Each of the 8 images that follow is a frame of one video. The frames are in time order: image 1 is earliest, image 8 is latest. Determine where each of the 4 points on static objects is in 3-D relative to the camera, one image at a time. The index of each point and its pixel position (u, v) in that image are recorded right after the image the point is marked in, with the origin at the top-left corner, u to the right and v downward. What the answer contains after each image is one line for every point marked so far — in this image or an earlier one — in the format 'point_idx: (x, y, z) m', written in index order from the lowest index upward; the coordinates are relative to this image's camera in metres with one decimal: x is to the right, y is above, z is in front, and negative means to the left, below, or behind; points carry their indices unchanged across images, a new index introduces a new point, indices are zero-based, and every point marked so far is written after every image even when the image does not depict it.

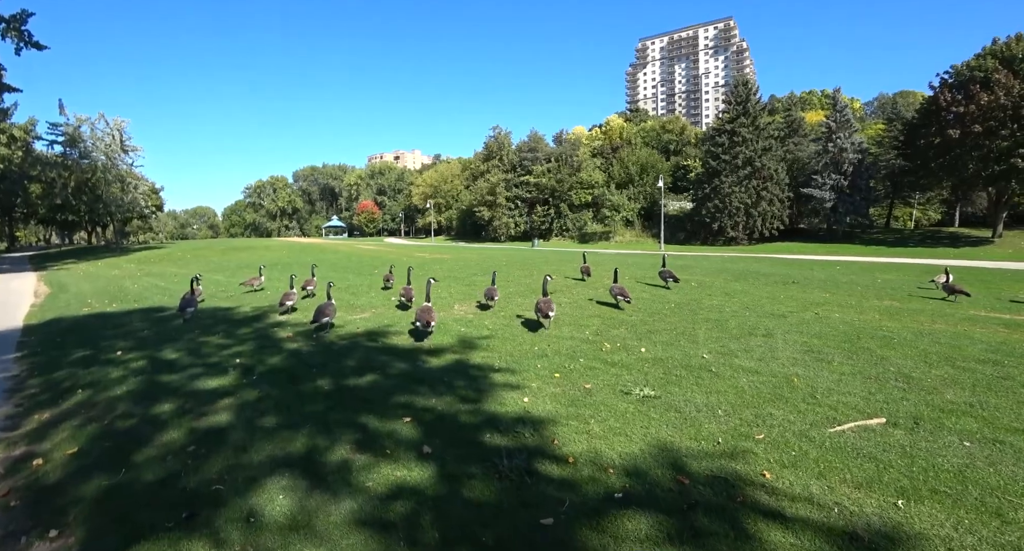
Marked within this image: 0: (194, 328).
0: (-8.7, -1.5, +14.9) m
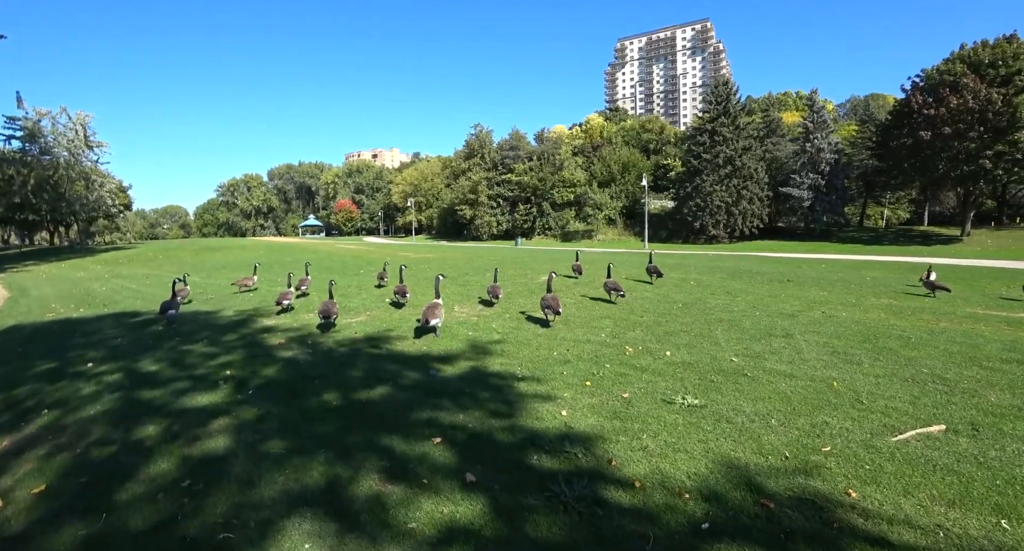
0: (-8.4, -1.6, +13.5) m
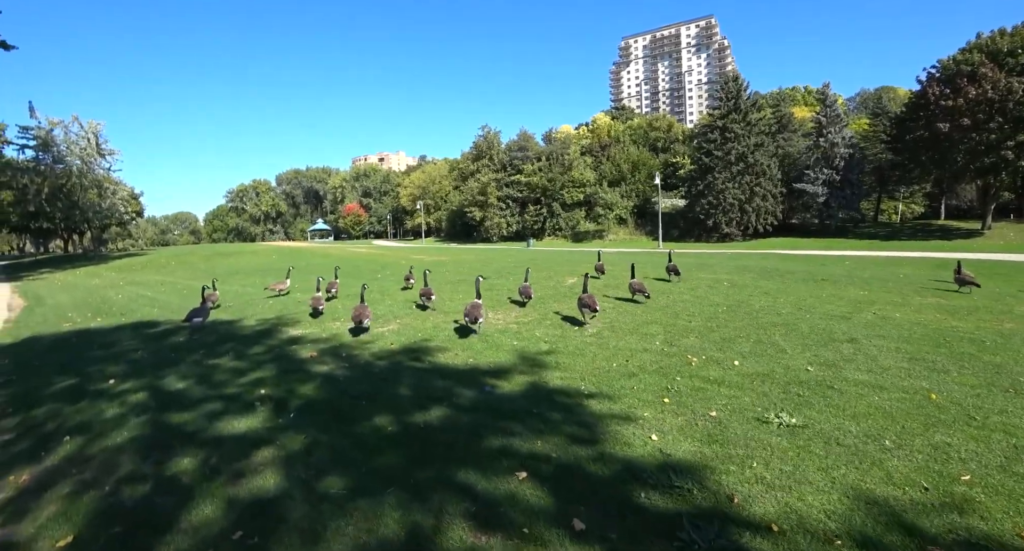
0: (-7.3, -1.8, +12.5) m
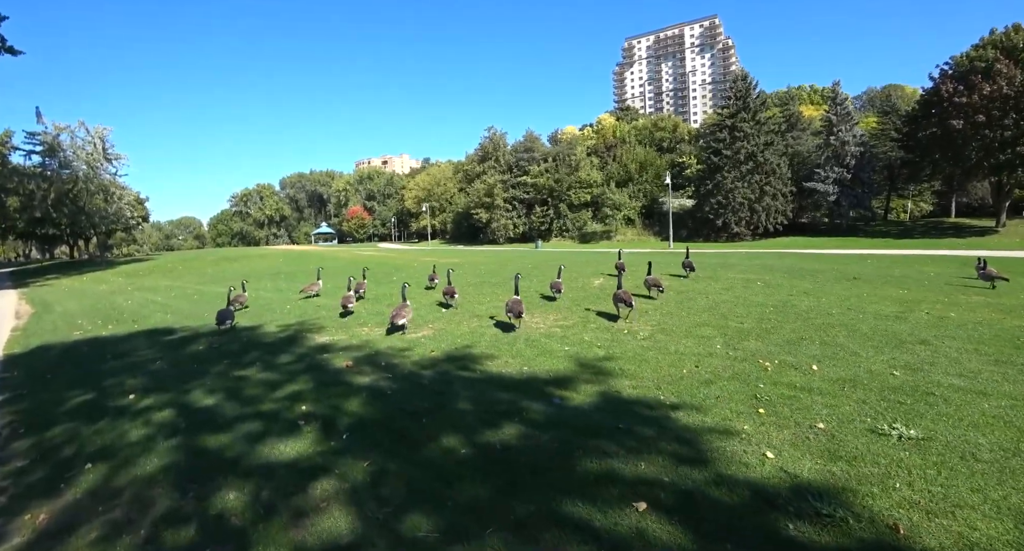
0: (-6.2, -1.8, +11.5) m
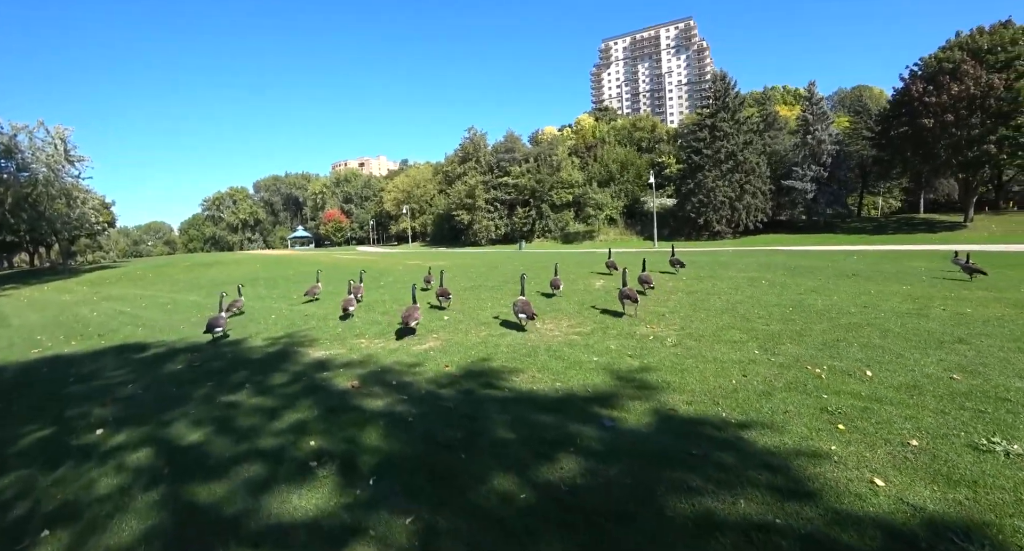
0: (-5.8, -2.0, +10.1) m
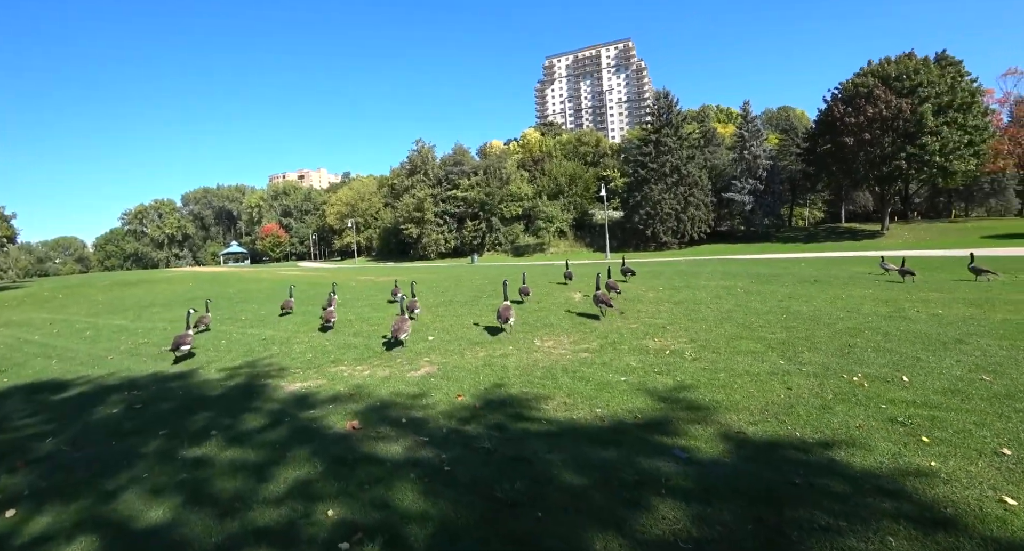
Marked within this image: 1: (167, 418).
0: (-5.4, -2.3, +8.2) m
1: (-5.7, -2.3, +9.0) m
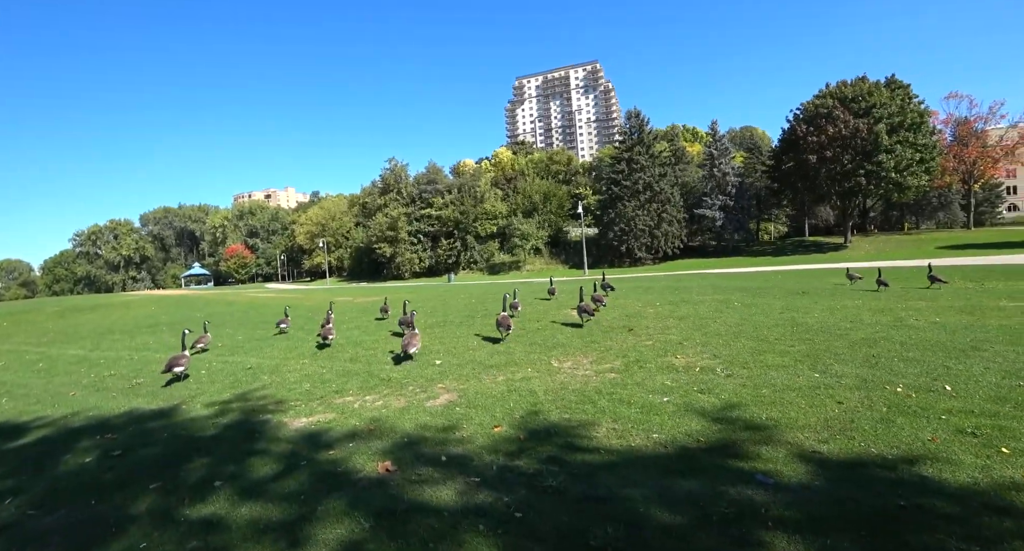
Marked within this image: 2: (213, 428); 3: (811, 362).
0: (-4.8, -2.6, +7.1) m
1: (-5.1, -2.6, +7.9) m
2: (-5.3, -2.6, +9.7) m
3: (+6.2, -1.8, +11.3) m
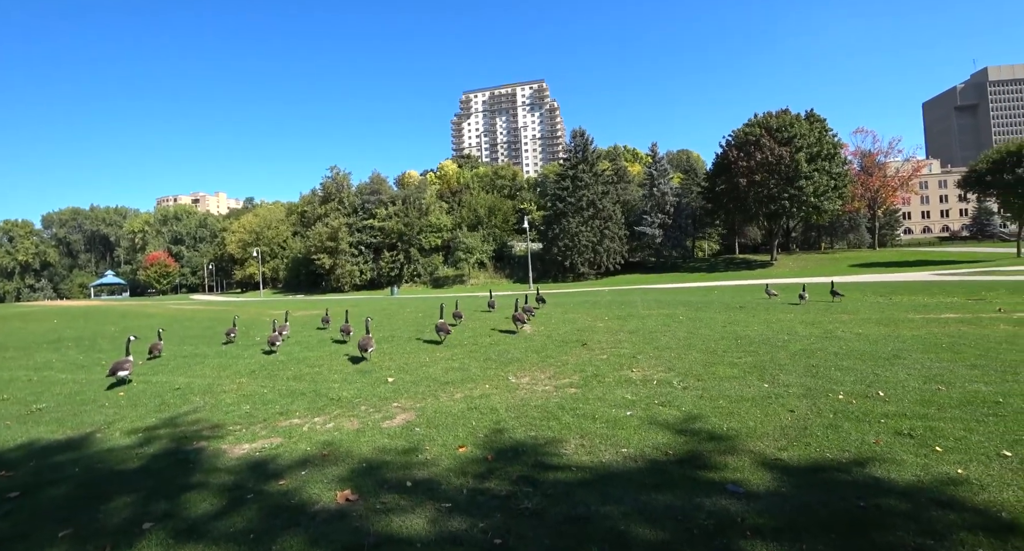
0: (-5.2, -2.7, +6.3) m
1: (-5.6, -2.8, +7.1) m
2: (-6.0, -2.7, +8.8) m
3: (+5.3, -2.1, +11.7) m
